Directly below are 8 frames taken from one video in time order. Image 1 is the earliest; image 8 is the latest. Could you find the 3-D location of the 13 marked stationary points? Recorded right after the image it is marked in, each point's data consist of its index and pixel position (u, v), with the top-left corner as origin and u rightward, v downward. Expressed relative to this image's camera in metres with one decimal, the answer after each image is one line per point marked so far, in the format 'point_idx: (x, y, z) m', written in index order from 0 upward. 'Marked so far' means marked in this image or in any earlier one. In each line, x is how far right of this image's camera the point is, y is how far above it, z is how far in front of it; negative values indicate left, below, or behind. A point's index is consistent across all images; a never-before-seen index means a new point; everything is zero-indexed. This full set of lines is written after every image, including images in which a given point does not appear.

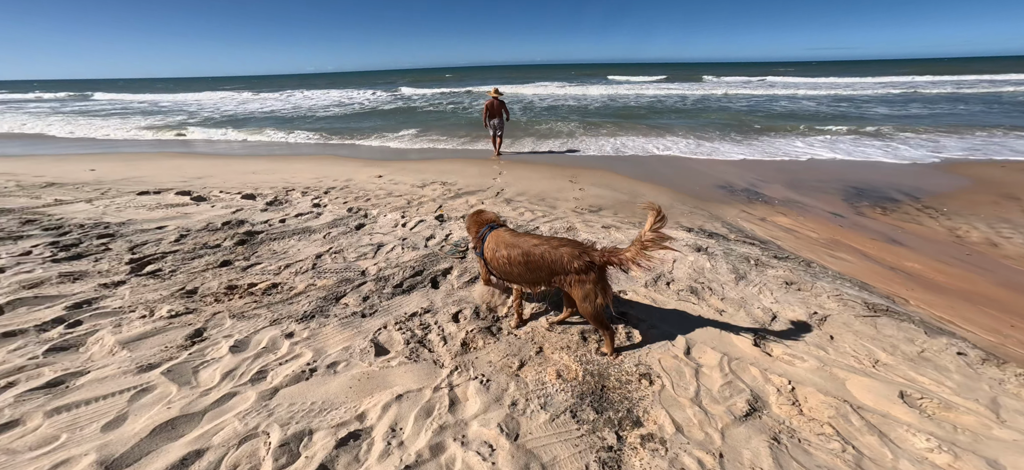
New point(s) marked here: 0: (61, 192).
0: (-7.0, +0.7, +5.2) m
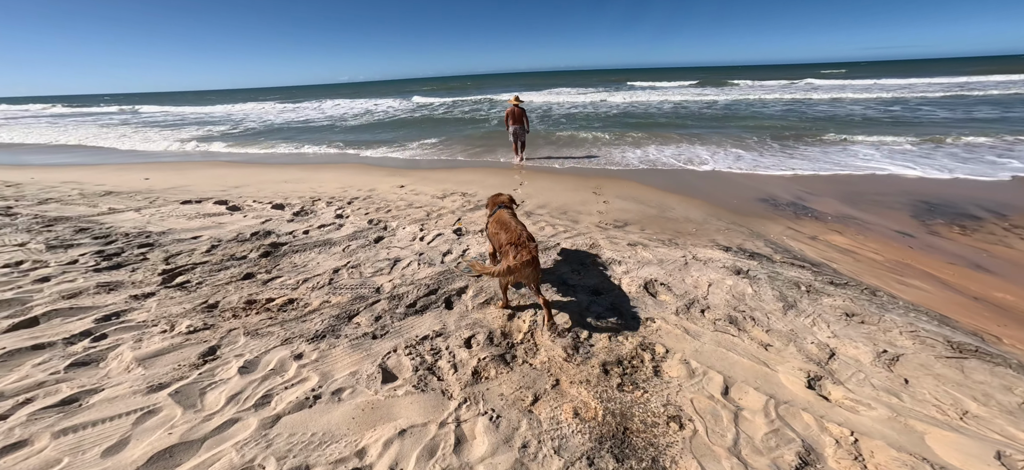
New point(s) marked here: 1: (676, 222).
0: (-6.6, +0.6, +5.6) m
1: (+2.5, +0.2, +5.2) m
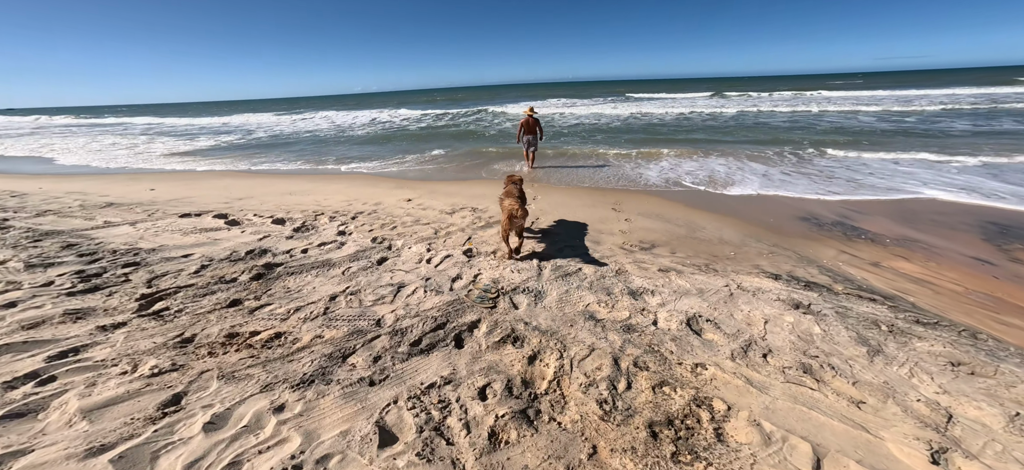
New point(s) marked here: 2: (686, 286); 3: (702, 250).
0: (-6.4, +0.4, +5.4) m
1: (+2.7, -0.1, +4.7) m
2: (+1.9, -0.6, +3.6) m
3: (+2.5, -0.2, +4.5) m
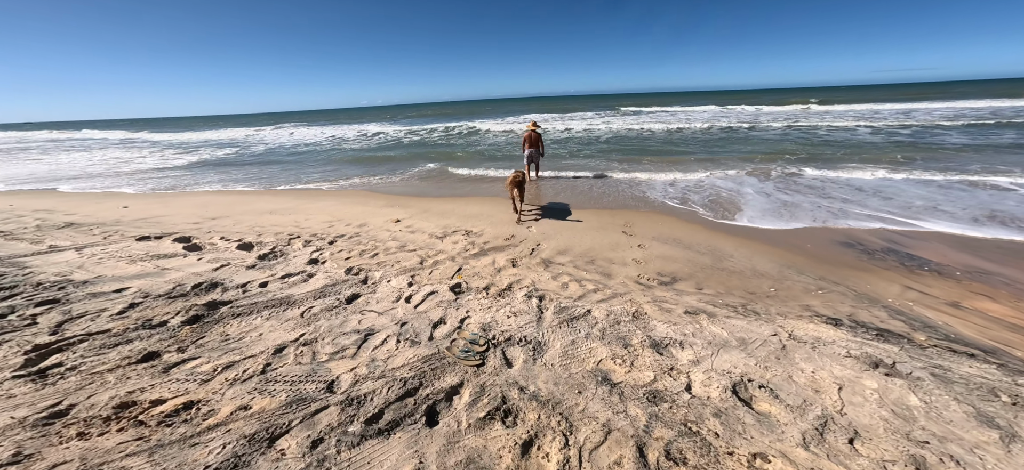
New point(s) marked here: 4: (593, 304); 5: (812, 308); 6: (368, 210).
0: (-6.4, 0.0, +4.9) m
1: (+2.7, -0.5, +4.0) m
2: (+1.8, -0.9, +2.9) m
3: (+2.5, -0.5, +3.8) m
4: (+0.8, -0.7, +3.4) m
5: (+2.9, -0.7, +3.2) m
6: (-2.7, +0.5, +6.3) m
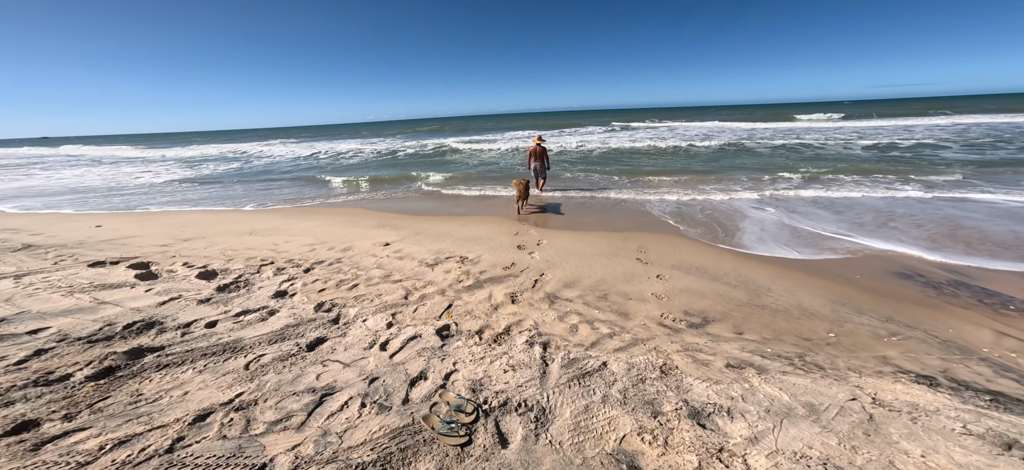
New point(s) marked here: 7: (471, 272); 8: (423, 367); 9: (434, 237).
0: (-6.4, -0.3, +4.4) m
1: (+2.7, -0.8, +3.3) m
2: (+1.8, -1.1, +2.3) m
3: (+2.5, -0.9, +3.1) m
4: (+0.8, -1.0, +2.8) m
5: (+2.9, -1.0, +2.6) m
6: (-2.6, +0.1, +5.7) m
7: (-0.5, -0.4, +4.2) m
8: (-0.7, -1.0, +2.6) m
9: (-1.2, 0.0, +5.4) m
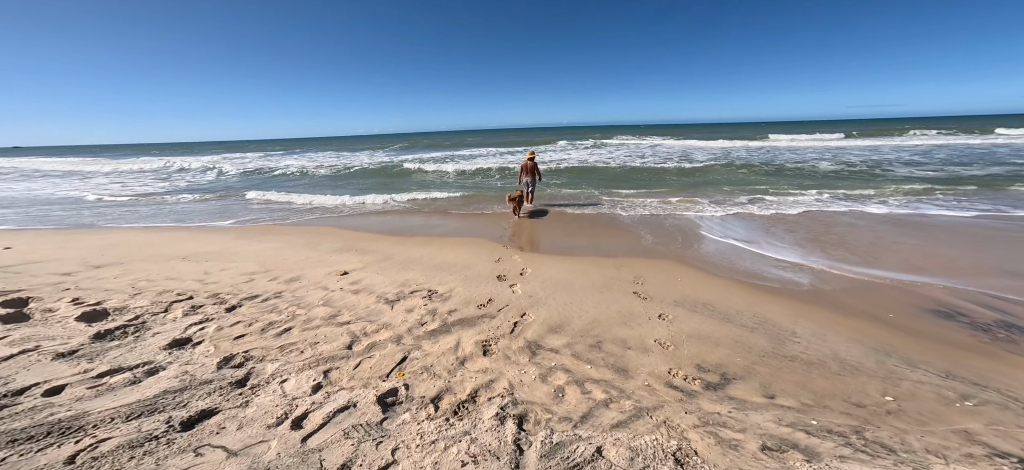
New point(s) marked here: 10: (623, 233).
0: (-6.6, -0.6, +3.5) m
1: (+2.4, -1.1, +2.7) m
2: (+1.6, -1.3, +1.6) m
3: (+2.2, -1.1, +2.4) m
4: (+0.6, -1.2, +2.1) m
5: (+2.6, -1.2, +1.9) m
6: (-2.9, -0.3, +5.0) m
7: (-0.8, -0.8, +3.4) m
8: (-0.9, -1.2, +1.9) m
9: (-1.5, -0.4, +4.7) m
10: (+2.3, 0.0, +6.8) m
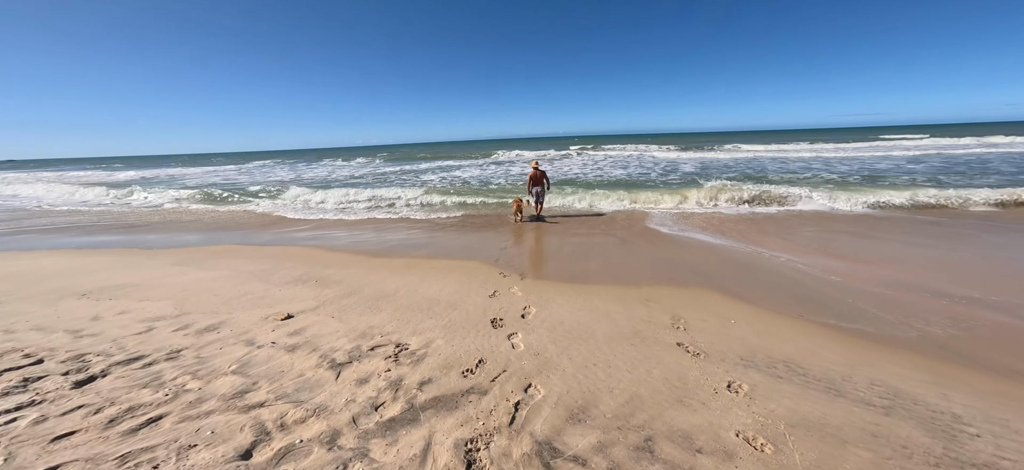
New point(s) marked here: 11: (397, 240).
0: (-6.6, -0.8, +2.4) m
1: (+2.4, -1.3, +1.6) m
2: (+1.6, -1.5, +0.5) m
3: (+2.2, -1.3, +1.4) m
4: (+0.6, -1.4, +1.0) m
5: (+2.6, -1.4, +0.8) m
6: (-2.9, -0.6, +3.9) m
7: (-0.8, -1.0, +2.3) m
8: (-0.9, -1.4, +0.7) m
9: (-1.5, -0.7, +3.6) m
10: (+2.3, -0.4, +5.8) m
11: (-2.3, -0.2, +6.8) m
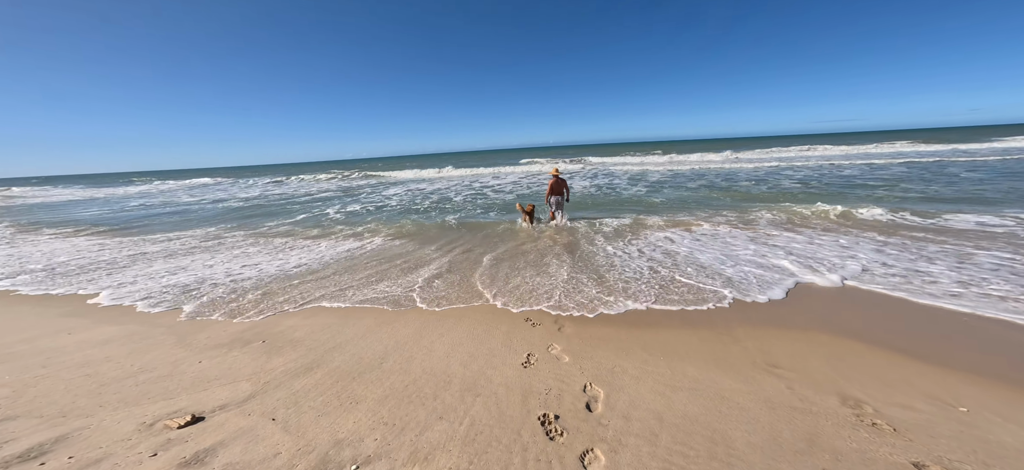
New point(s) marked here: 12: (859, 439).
0: (-6.2, -1.1, +0.9) m
1: (+2.9, -1.3, +0.4) m
2: (+2.1, -1.5, -0.8) m
3: (+2.7, -1.4, +0.1) m
4: (+1.1, -1.4, -0.3) m
5: (+3.1, -1.4, -0.4) m
6: (-2.6, -0.9, +2.5) m
7: (-0.3, -1.2, +1.0) m
8: (-0.4, -1.4, -0.6) m
9: (-1.2, -1.0, +2.3) m
10: (+2.6, -0.8, +4.6) m
11: (-2.0, -0.7, +5.5) m
12: (+1.8, -1.1, +1.8) m
